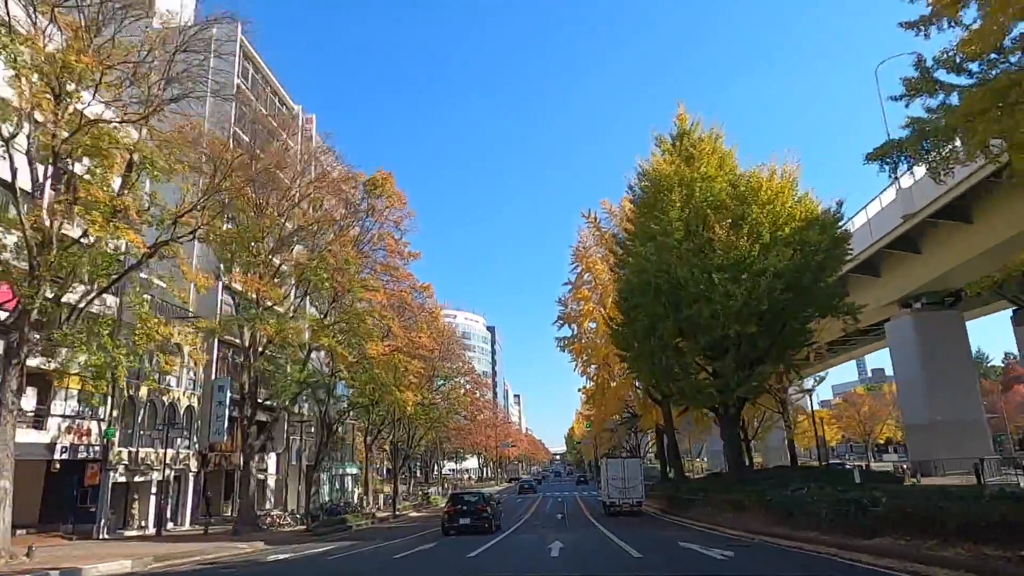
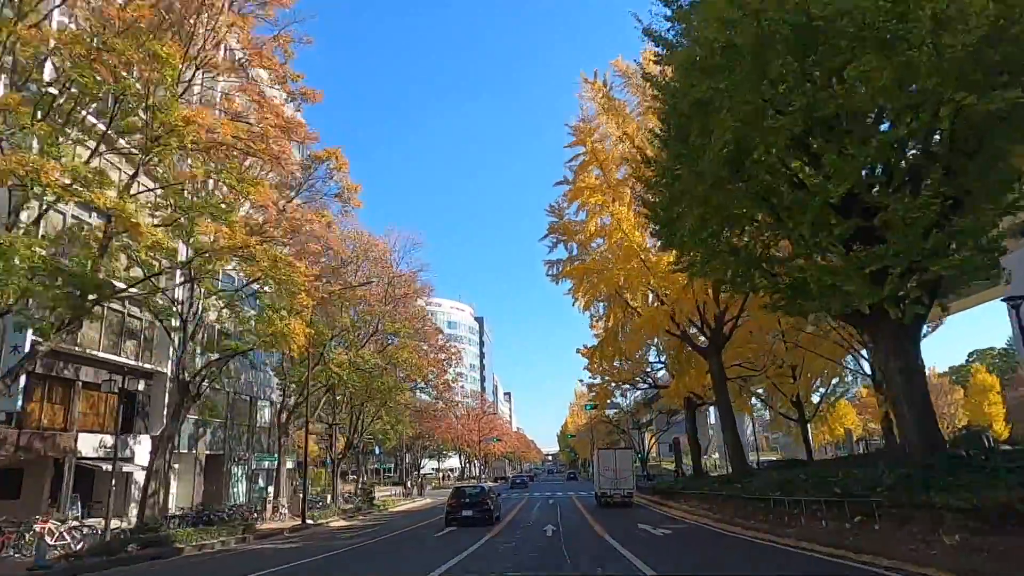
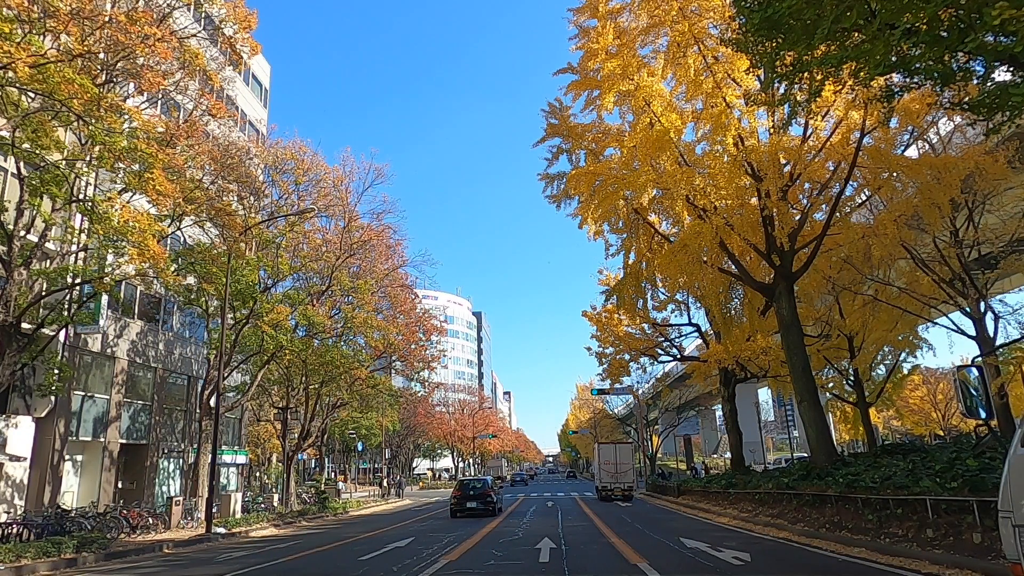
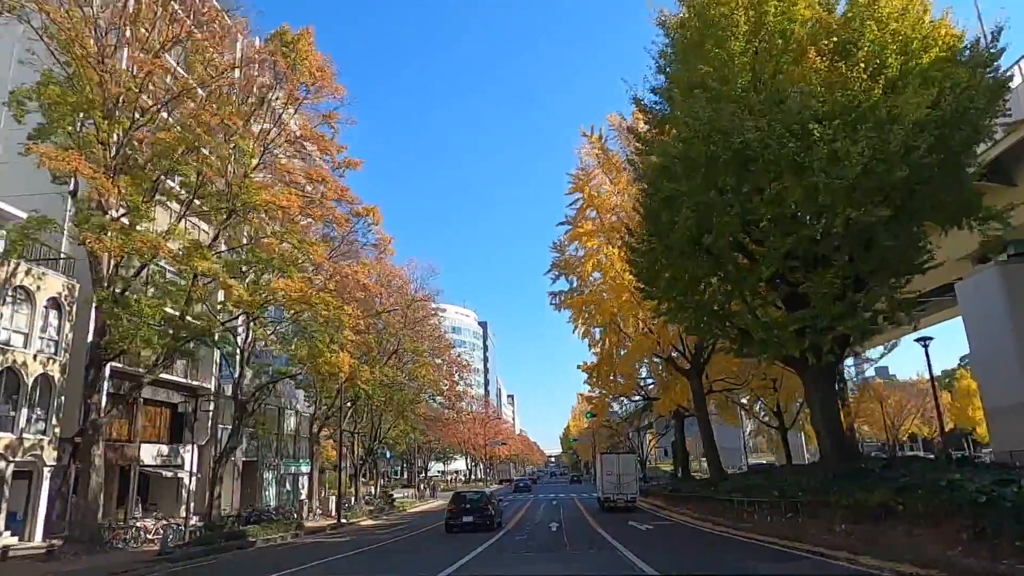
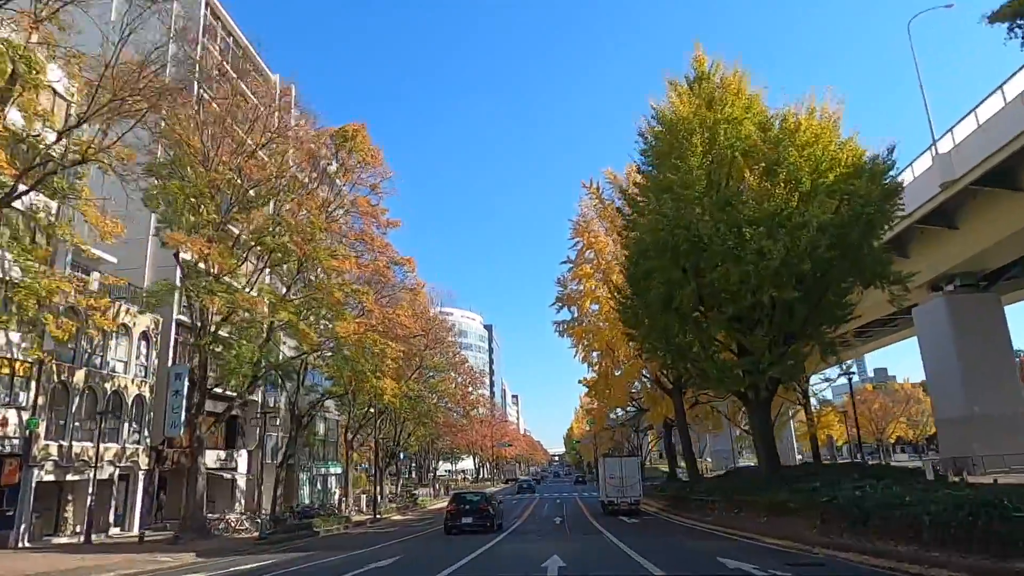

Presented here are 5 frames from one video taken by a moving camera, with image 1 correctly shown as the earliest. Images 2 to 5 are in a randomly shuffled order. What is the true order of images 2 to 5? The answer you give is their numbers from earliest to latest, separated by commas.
5, 4, 2, 3
